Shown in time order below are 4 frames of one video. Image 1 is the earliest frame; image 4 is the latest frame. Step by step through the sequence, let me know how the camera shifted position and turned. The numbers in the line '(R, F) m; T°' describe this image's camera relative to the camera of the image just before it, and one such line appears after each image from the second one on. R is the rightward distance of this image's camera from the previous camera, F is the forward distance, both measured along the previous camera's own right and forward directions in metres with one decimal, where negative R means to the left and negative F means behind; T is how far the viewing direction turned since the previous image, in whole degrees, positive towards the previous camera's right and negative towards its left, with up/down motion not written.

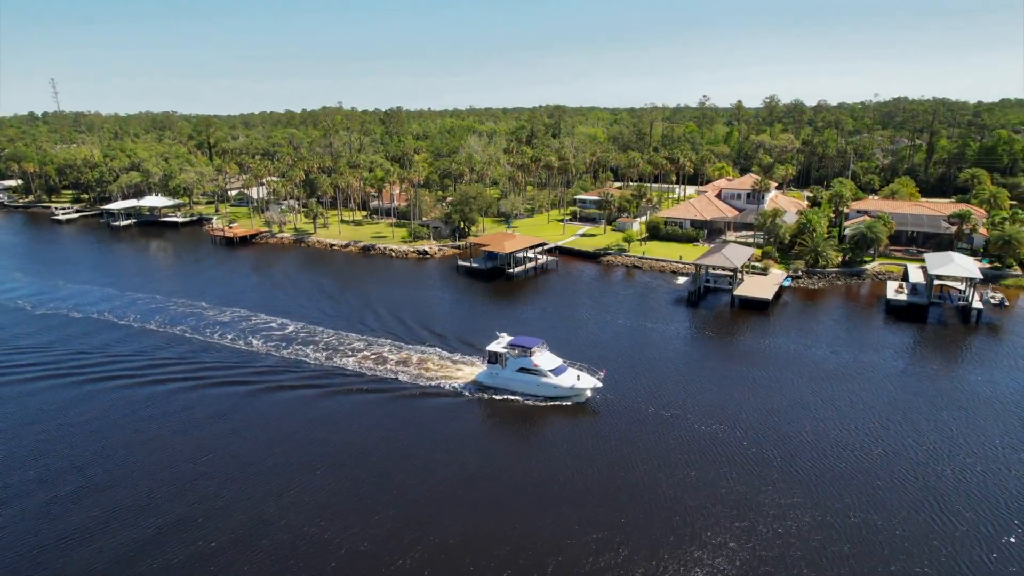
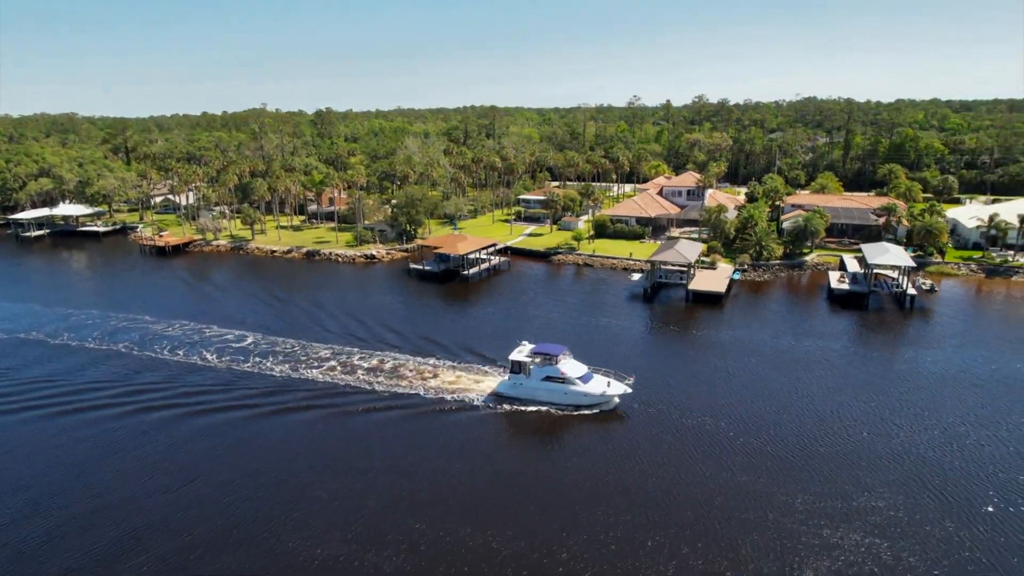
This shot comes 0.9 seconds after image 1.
(-2.5, +0.4) m; +6°
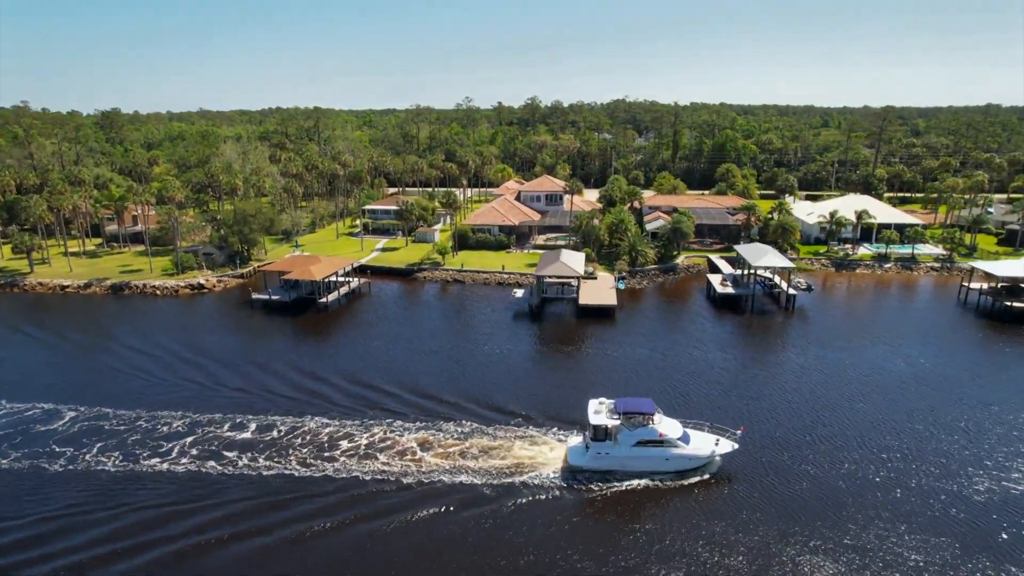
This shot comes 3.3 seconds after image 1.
(-3.8, +6.3) m; +15°
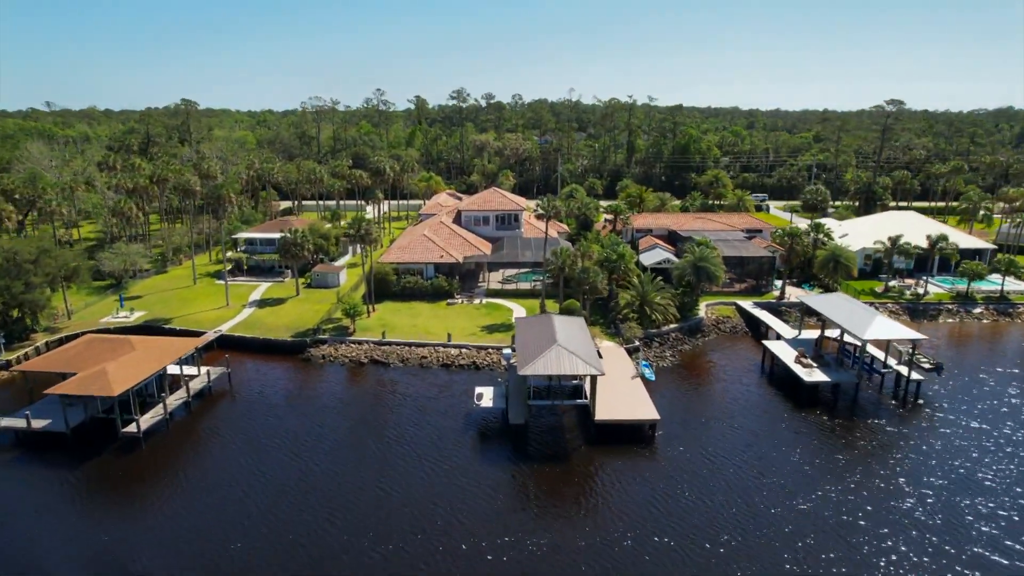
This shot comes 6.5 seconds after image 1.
(-2.0, +20.6) m; +7°
